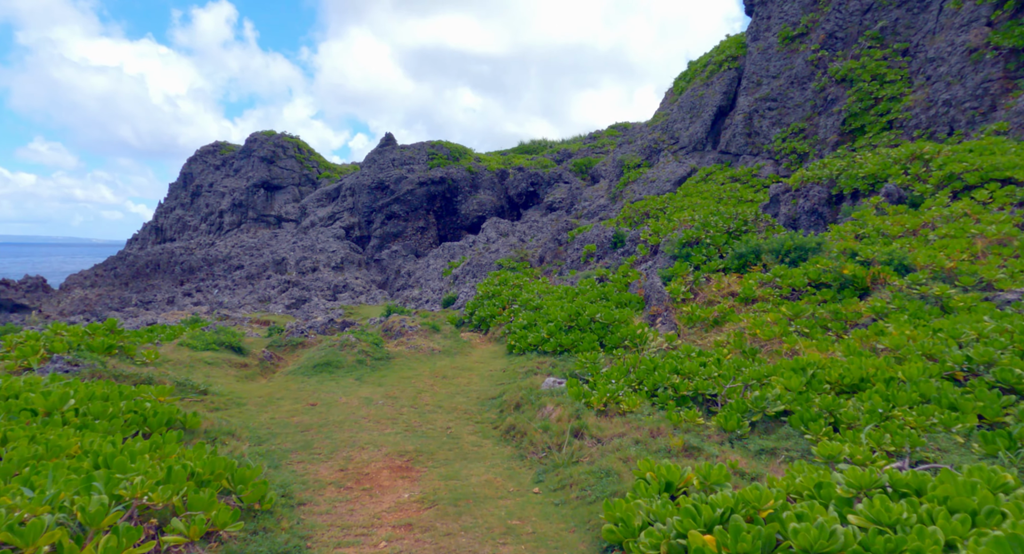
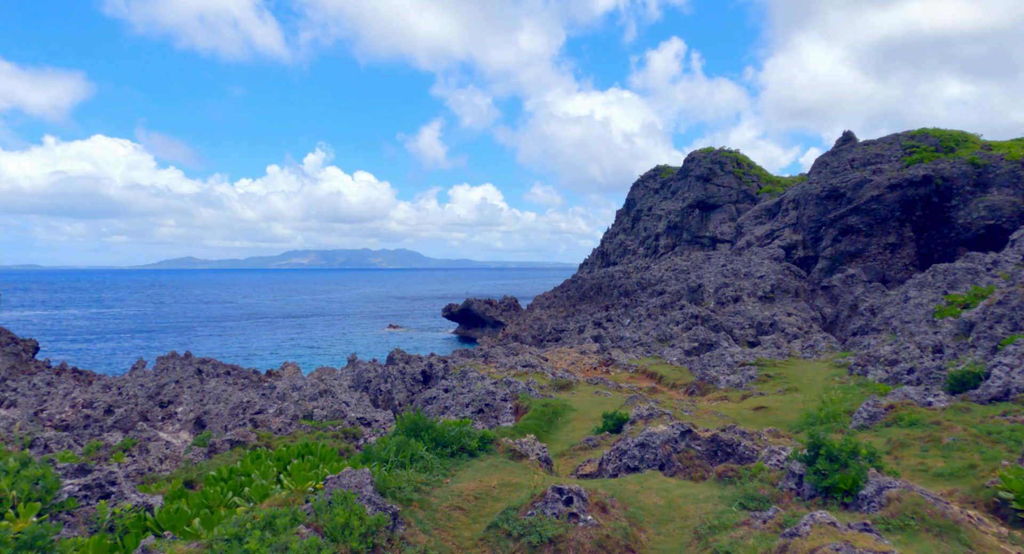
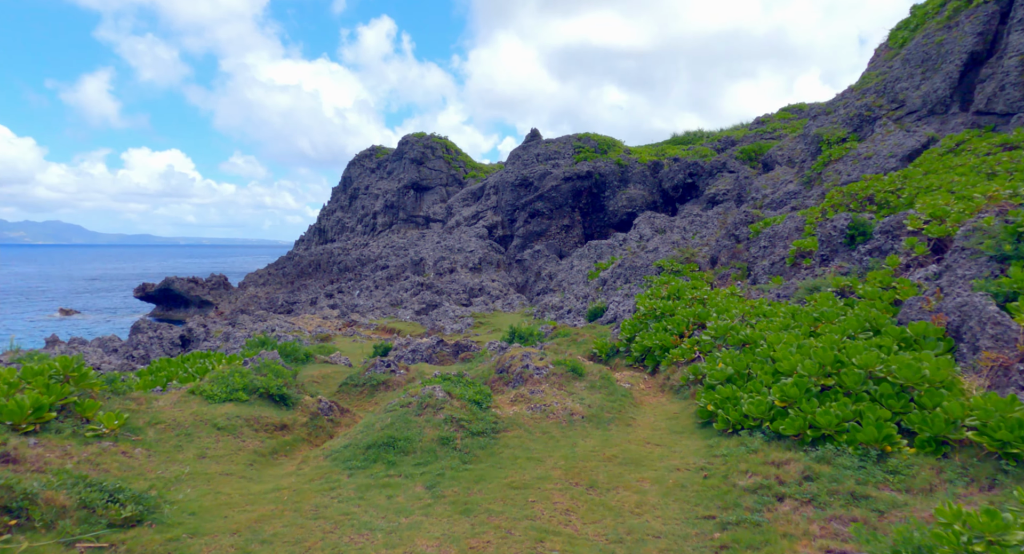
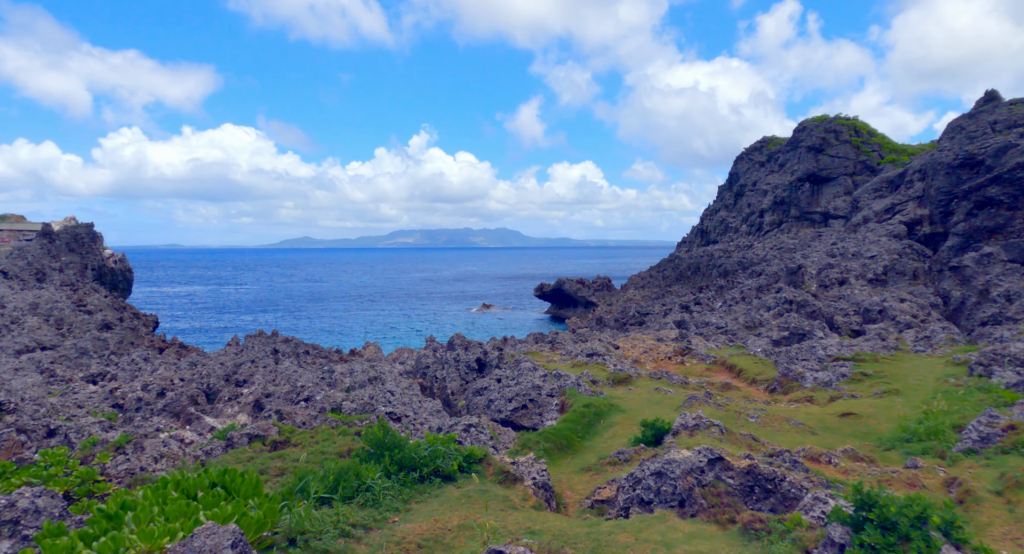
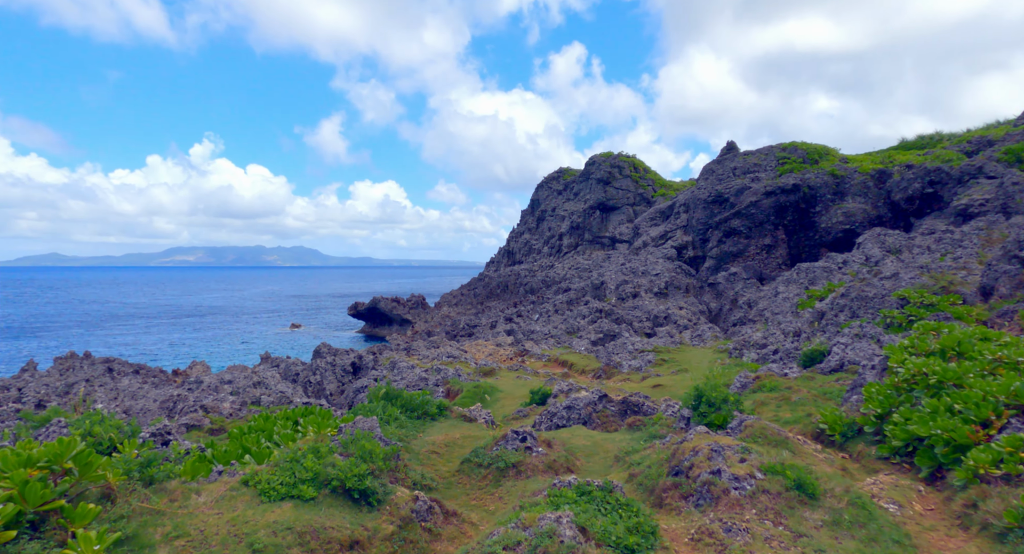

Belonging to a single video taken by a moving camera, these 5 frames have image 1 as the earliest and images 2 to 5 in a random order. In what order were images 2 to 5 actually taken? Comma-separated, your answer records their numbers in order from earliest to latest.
3, 5, 2, 4
